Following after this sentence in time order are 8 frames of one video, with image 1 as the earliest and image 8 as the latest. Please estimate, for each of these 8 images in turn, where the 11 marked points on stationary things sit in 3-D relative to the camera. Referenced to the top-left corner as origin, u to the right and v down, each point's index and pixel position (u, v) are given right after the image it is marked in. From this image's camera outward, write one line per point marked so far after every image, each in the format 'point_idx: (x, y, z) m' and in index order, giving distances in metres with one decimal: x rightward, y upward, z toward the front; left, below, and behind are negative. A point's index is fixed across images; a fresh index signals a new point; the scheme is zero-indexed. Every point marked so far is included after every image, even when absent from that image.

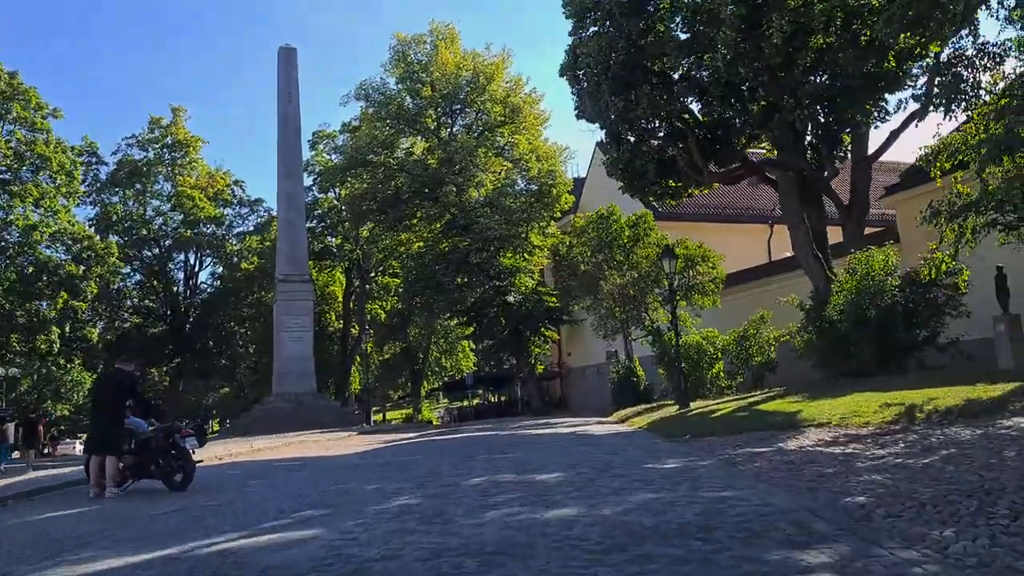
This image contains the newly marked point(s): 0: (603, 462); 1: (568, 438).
0: (+1.2, -2.2, +10.9) m
1: (+1.1, -2.9, +16.7) m
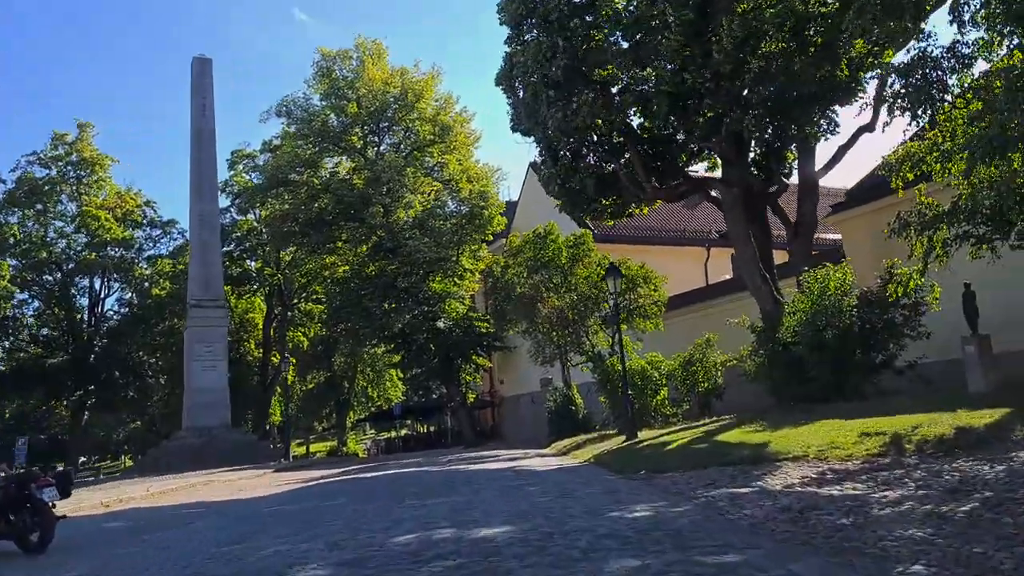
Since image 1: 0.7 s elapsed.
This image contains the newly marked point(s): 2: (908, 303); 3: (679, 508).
0: (+0.5, -2.3, +9.2) m
1: (-0.1, -3.2, +14.9) m
2: (+8.4, -0.3, +18.4) m
3: (+1.6, -2.2, +8.4) m
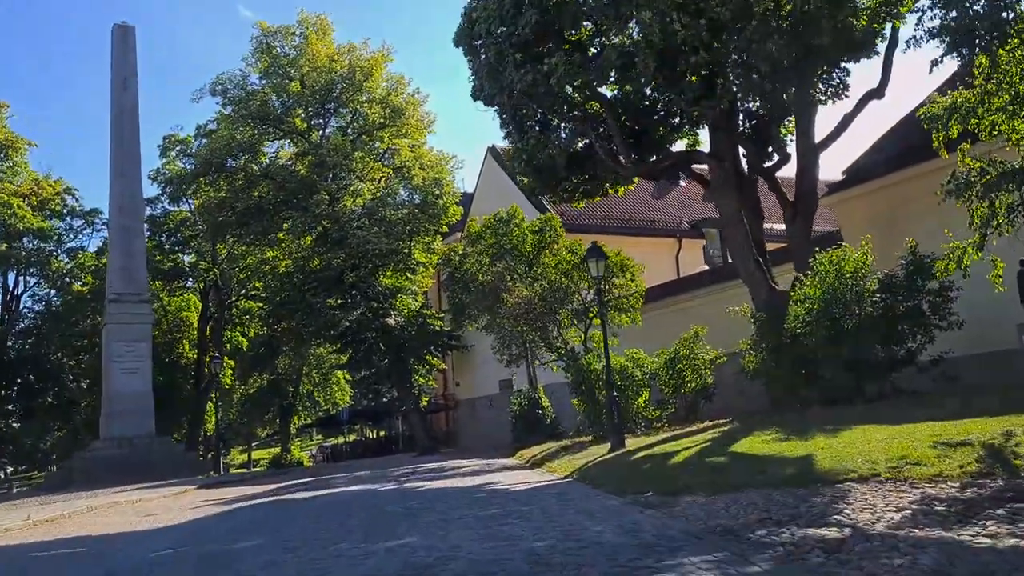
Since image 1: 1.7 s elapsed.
0: (+0.4, -2.0, +6.3) m
1: (-0.5, -2.9, +12.0) m
2: (+7.8, 0.0, +16.0) m
3: (+1.6, -1.8, +5.6) m
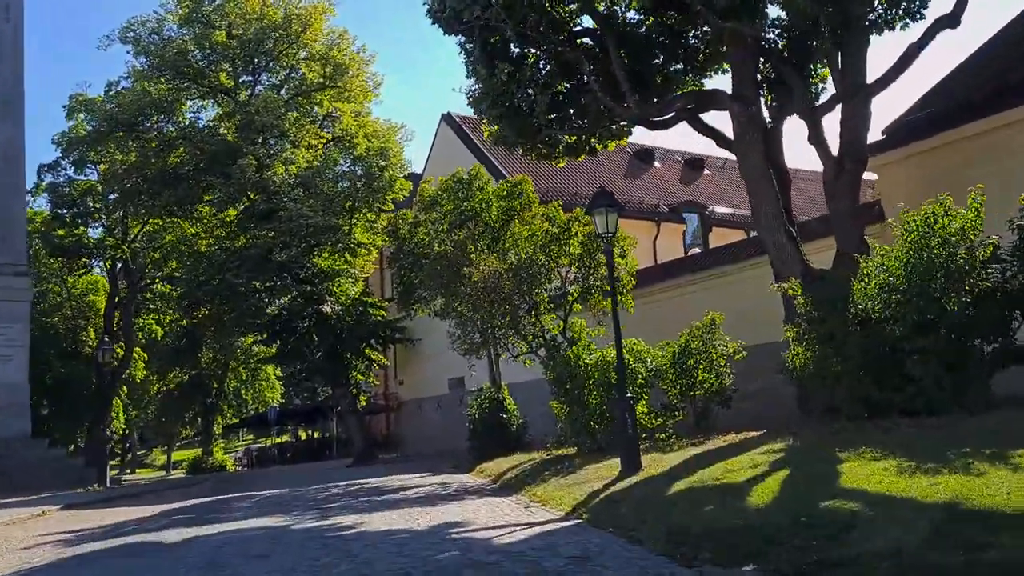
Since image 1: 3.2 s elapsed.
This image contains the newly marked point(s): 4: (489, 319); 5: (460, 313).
0: (+0.7, -1.4, +1.9) m
1: (-0.6, -2.3, +7.4) m
2: (+7.5, +0.4, +12.0) m
3: (+1.9, -1.3, +1.2) m
4: (-0.5, -0.6, +19.6) m
5: (-1.1, -0.5, +19.4) m
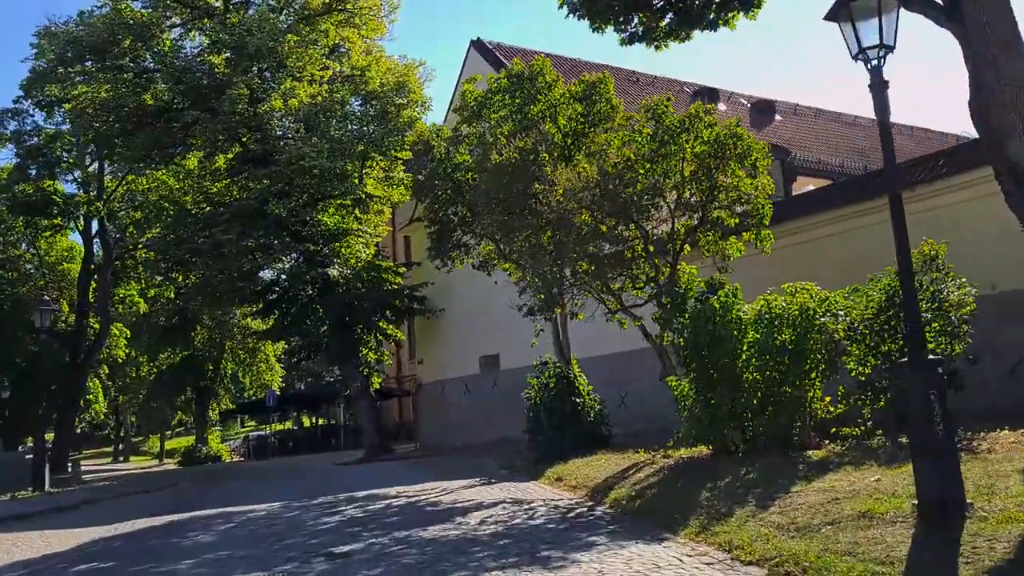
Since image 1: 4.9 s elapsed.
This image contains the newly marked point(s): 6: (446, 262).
0: (+1.9, -0.6, -3.7) m
1: (+0.7, -1.4, +1.9) m
2: (+8.7, +1.3, +6.3) m
3: (+3.1, -0.5, -4.4) m
4: (+0.8, +0.4, +14.0) m
5: (+0.2, +0.6, +13.9) m
6: (-1.4, +0.6, +17.9) m
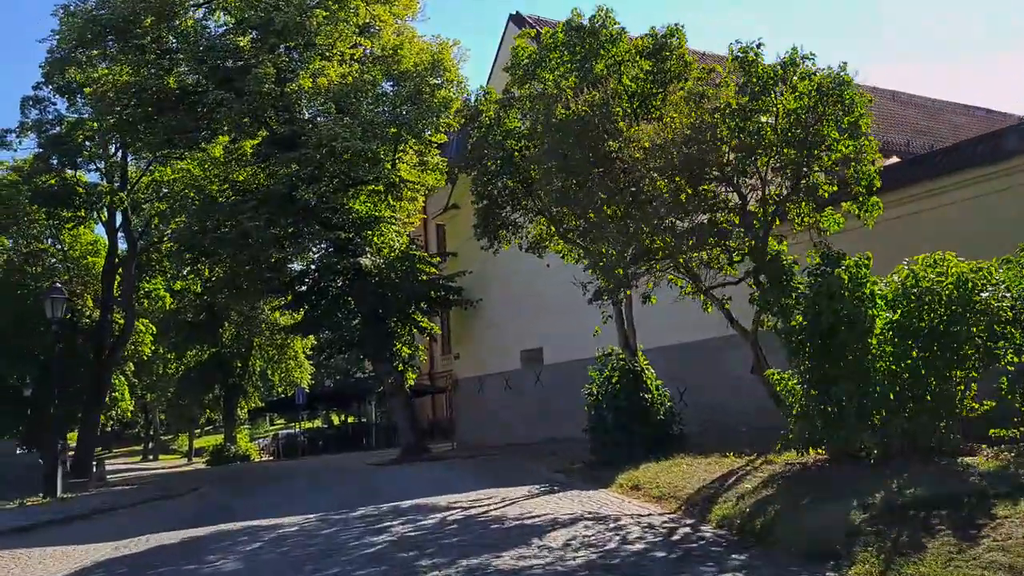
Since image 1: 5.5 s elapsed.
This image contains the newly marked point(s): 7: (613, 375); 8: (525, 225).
0: (+2.3, -0.4, -5.5) m
1: (+1.2, -1.2, +0.1) m
2: (+9.4, +1.6, +4.3) m
3: (+3.5, -0.3, -6.2) m
4: (+1.7, +0.7, +12.2) m
5: (+1.1, +0.8, +12.1) m
6: (-0.3, +0.9, +16.2) m
7: (+1.6, -1.5, +14.0) m
8: (-0.1, +1.0, +15.6) m
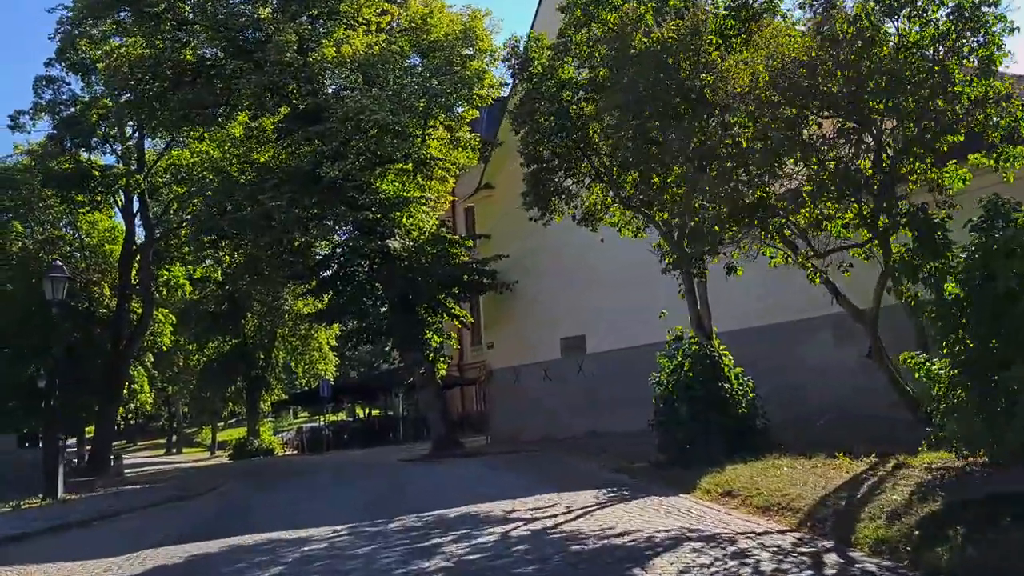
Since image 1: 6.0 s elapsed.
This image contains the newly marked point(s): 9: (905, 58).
0: (+2.6, -0.2, -7.4) m
1: (+1.7, -0.9, -1.7) m
2: (+9.9, +1.9, +2.3) m
3: (+3.8, 0.0, -8.1) m
4: (+2.5, +1.1, +10.4) m
5: (+1.8, +1.2, +10.3) m
6: (+0.5, +1.3, +14.4) m
7: (+2.4, -1.1, +12.2) m
8: (+0.7, +1.3, +13.8) m
9: (+4.7, +2.7, +10.6) m
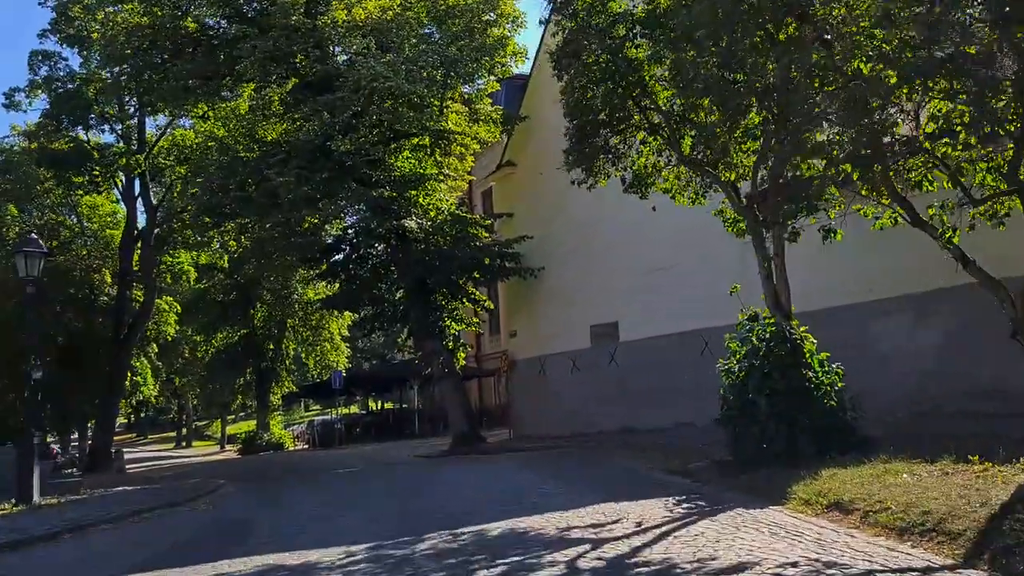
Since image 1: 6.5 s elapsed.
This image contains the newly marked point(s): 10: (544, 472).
0: (+2.9, 0.0, -9.2) m
1: (+2.0, -0.7, -3.5) m
2: (+10.3, +2.2, +0.3) m
3: (+4.0, +0.1, -10.0) m
4: (+3.0, +1.4, +8.5) m
5: (+2.3, +1.5, +8.4) m
6: (+1.0, +1.6, +12.5) m
7: (+2.9, -0.7, +10.3) m
8: (+1.2, +1.7, +11.9) m
9: (+5.1, +3.0, +8.7) m
10: (+0.8, -4.0, +18.9) m
